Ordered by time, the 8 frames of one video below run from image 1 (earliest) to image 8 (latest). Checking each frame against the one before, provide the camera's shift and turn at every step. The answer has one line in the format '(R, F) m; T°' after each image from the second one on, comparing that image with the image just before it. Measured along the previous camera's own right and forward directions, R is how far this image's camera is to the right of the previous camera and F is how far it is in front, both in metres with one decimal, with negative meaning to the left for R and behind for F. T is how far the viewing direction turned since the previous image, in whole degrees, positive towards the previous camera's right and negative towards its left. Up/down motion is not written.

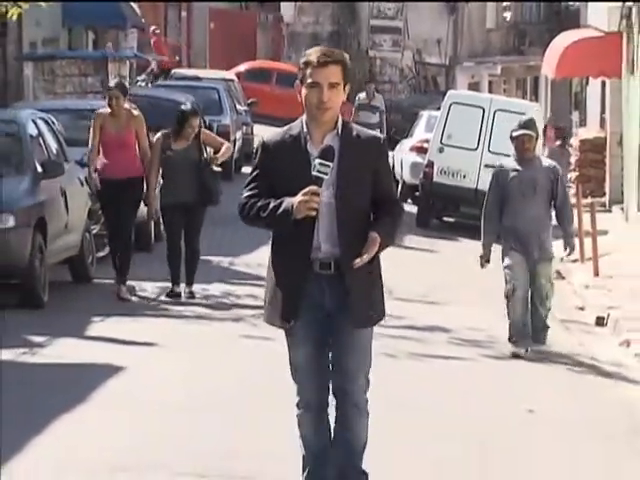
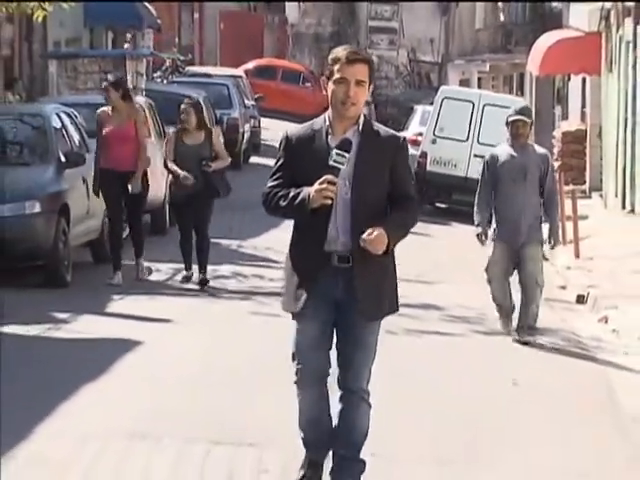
(-0.1, -0.6) m; +1°
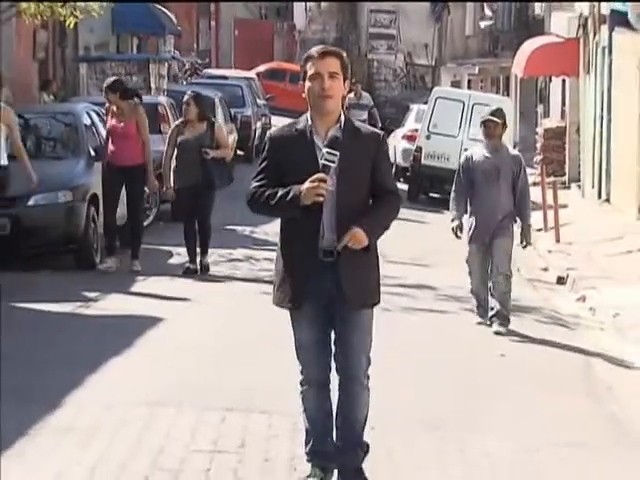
(-0.1, -0.9) m; 0°
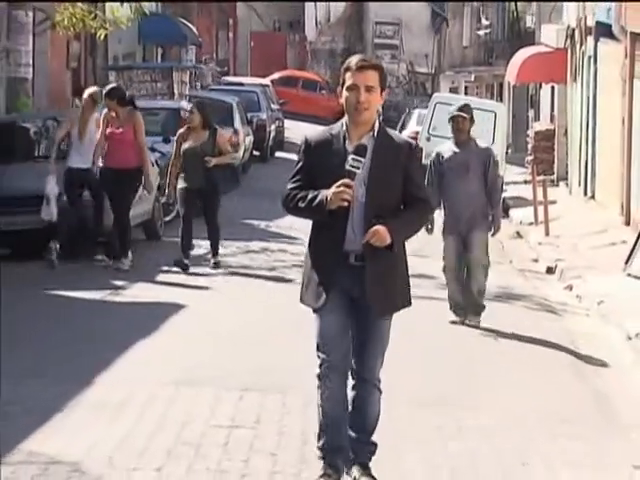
(0.0, -0.8) m; 0°
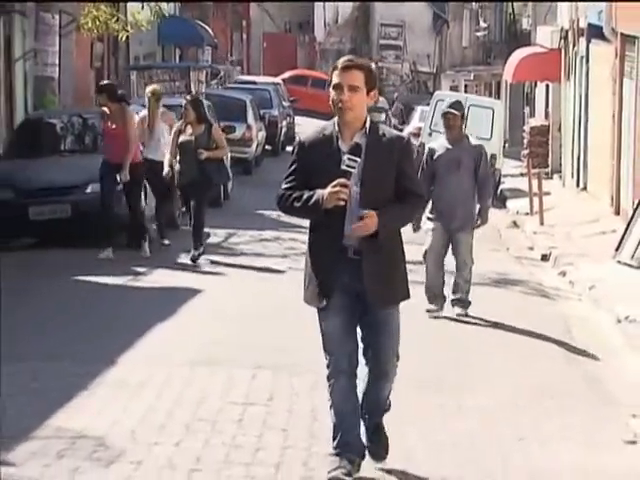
(0.0, -0.7) m; 0°
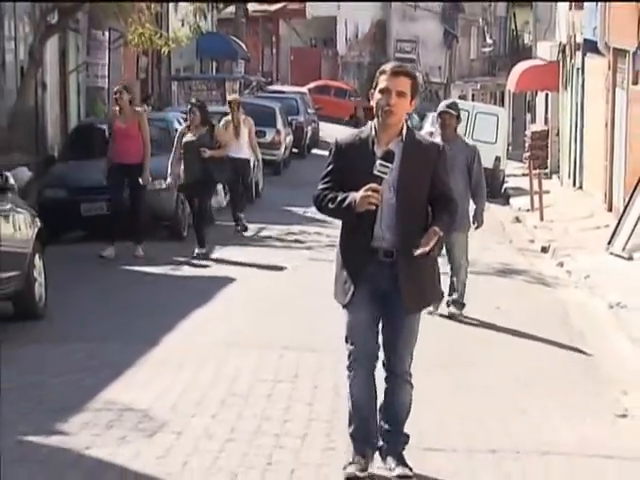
(0.0, -1.2) m; 0°
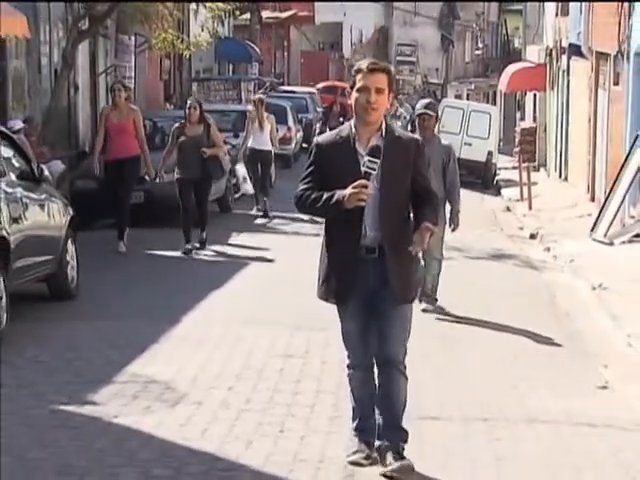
(0.0, -1.1) m; 0°
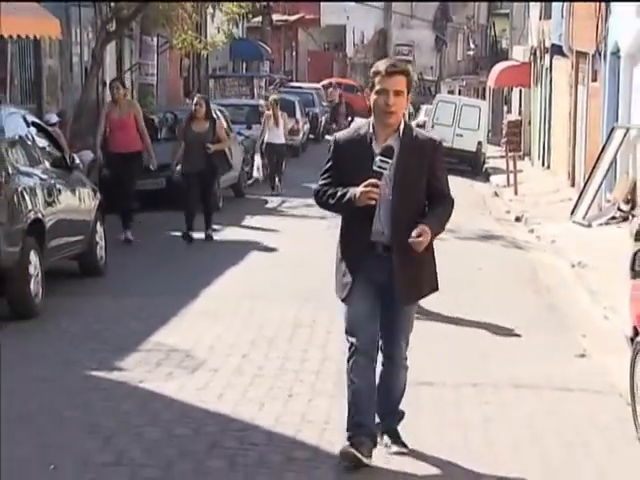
(0.0, -1.3) m; 0°
